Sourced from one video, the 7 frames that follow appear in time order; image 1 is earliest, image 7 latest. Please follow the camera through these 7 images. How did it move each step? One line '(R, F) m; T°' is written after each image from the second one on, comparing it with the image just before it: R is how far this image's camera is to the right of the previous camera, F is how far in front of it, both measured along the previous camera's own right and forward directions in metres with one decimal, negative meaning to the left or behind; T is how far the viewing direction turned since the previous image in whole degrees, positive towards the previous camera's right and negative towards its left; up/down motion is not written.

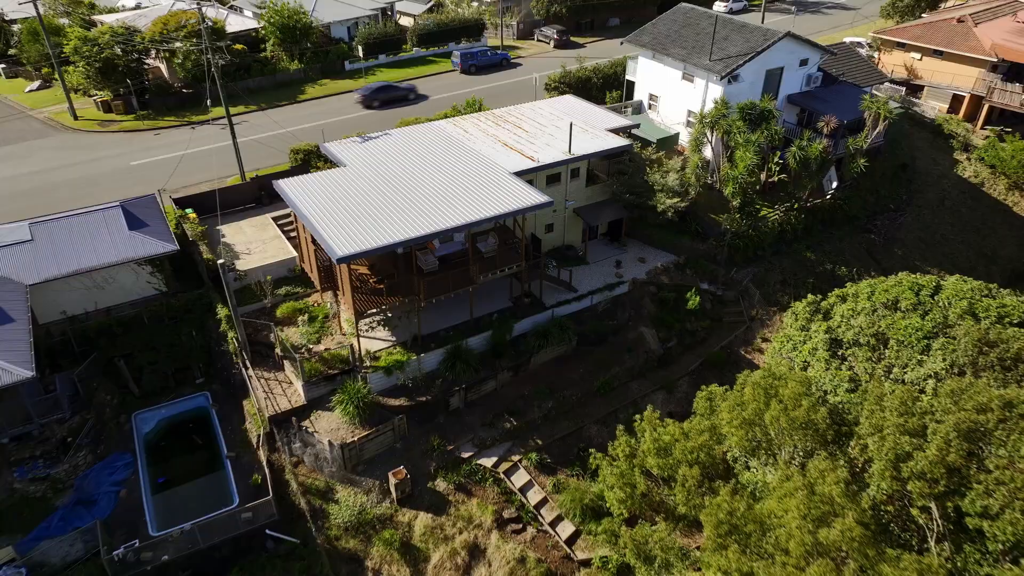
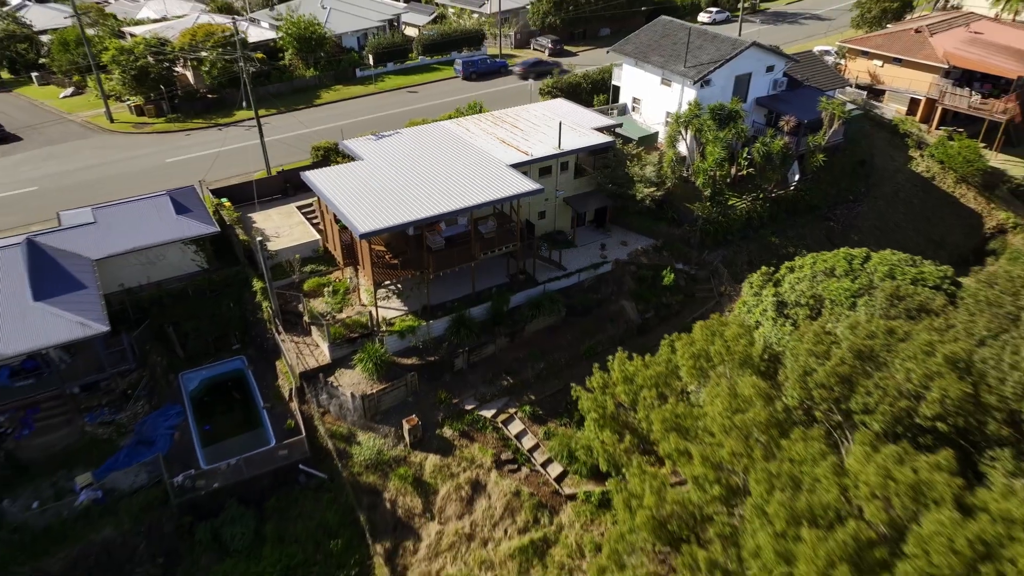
(+0.1, -2.8) m; 0°
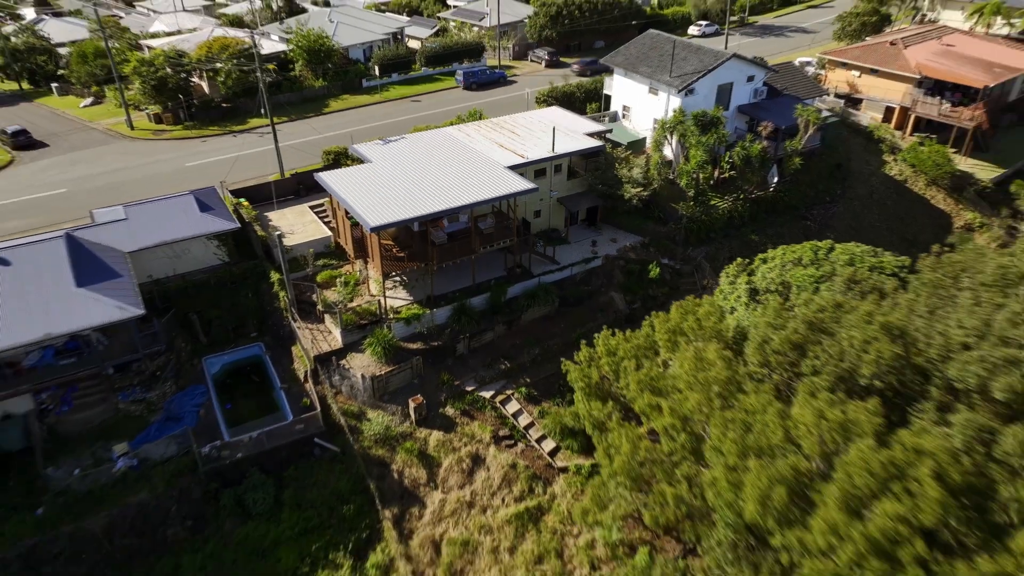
(+0.1, -1.8) m; 0°
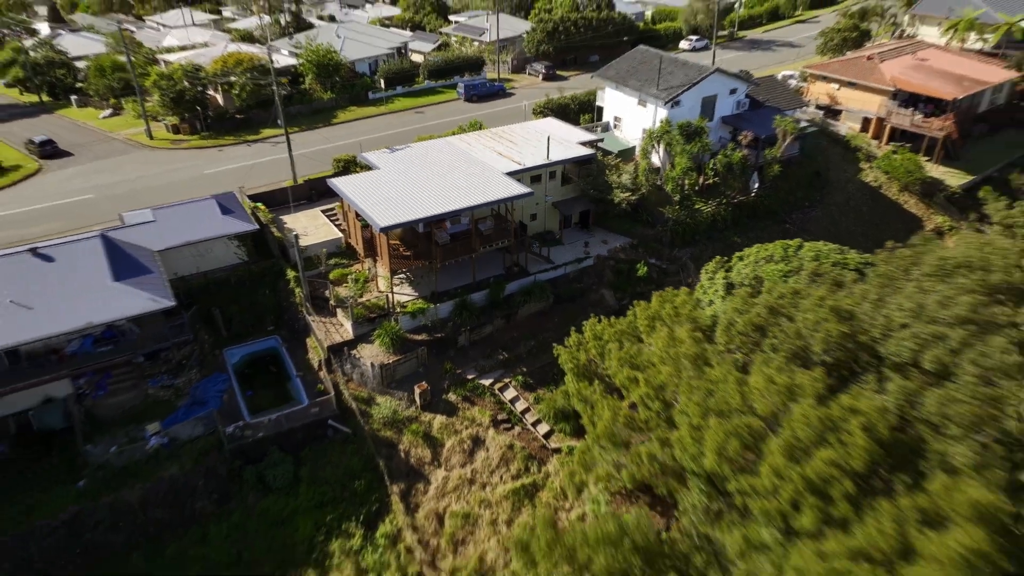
(+0.1, -1.9) m; 0°
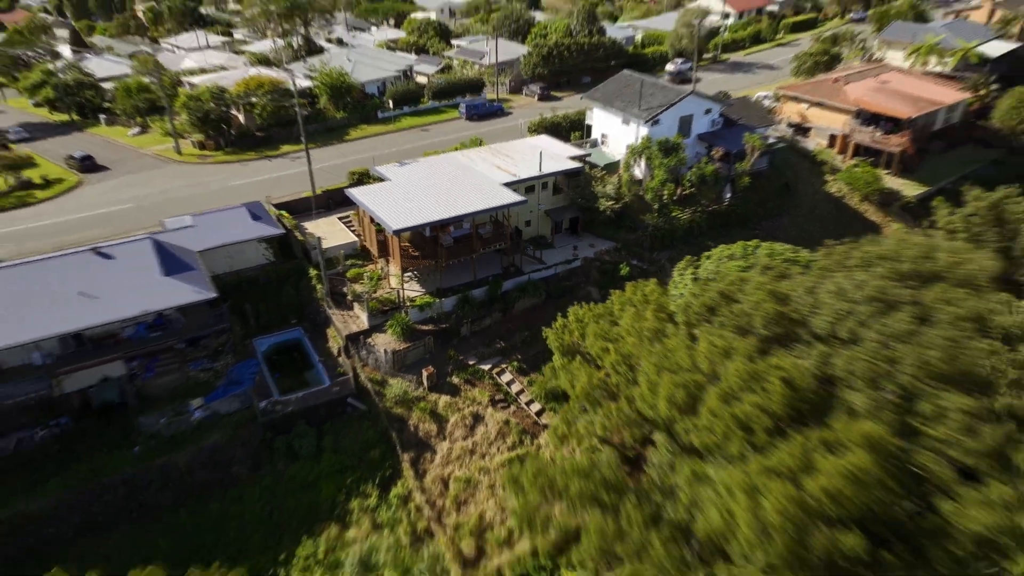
(+0.2, -3.2) m; 0°
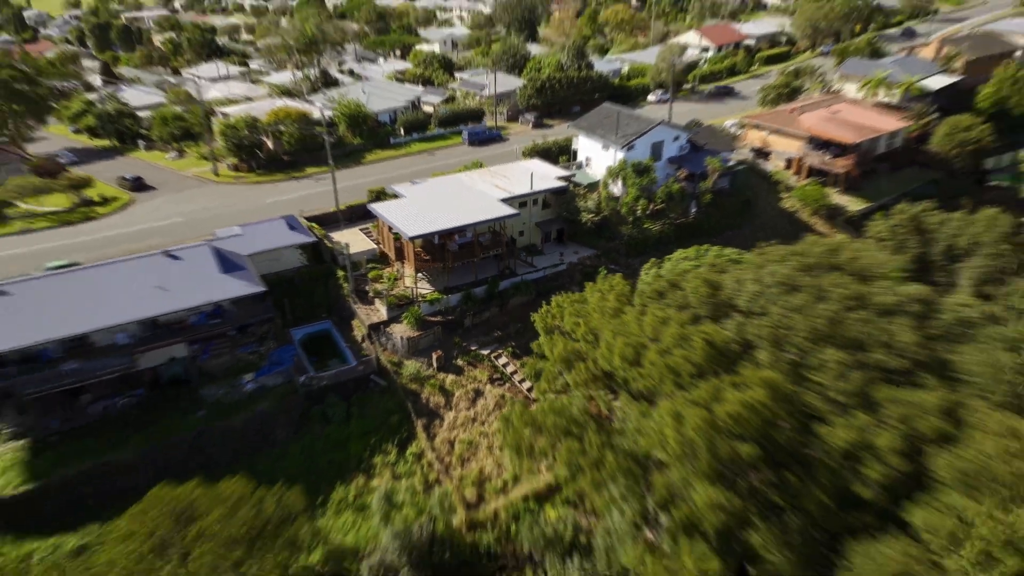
(+0.2, -5.2) m; 0°
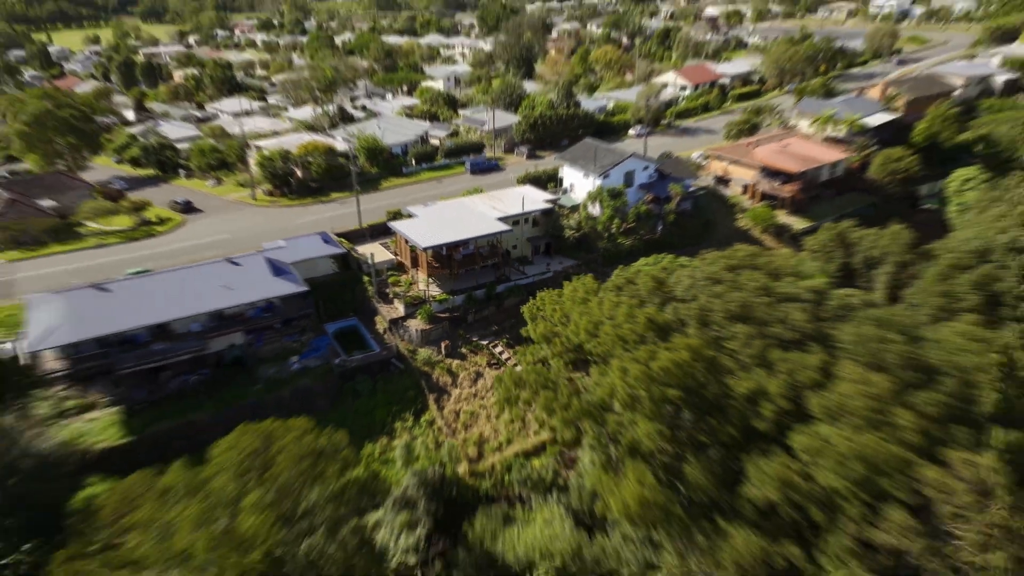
(+0.3, -7.0) m; 0°
